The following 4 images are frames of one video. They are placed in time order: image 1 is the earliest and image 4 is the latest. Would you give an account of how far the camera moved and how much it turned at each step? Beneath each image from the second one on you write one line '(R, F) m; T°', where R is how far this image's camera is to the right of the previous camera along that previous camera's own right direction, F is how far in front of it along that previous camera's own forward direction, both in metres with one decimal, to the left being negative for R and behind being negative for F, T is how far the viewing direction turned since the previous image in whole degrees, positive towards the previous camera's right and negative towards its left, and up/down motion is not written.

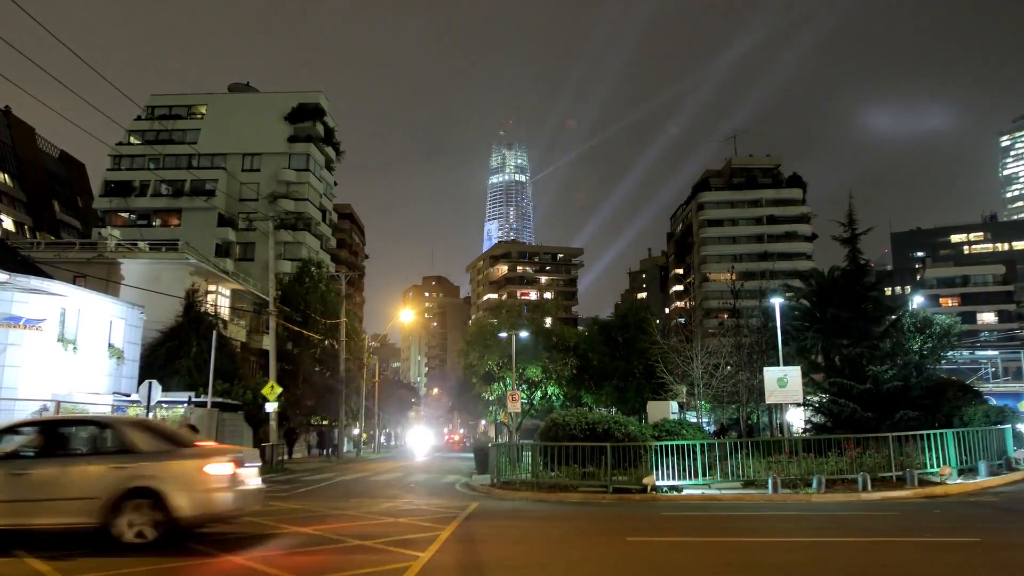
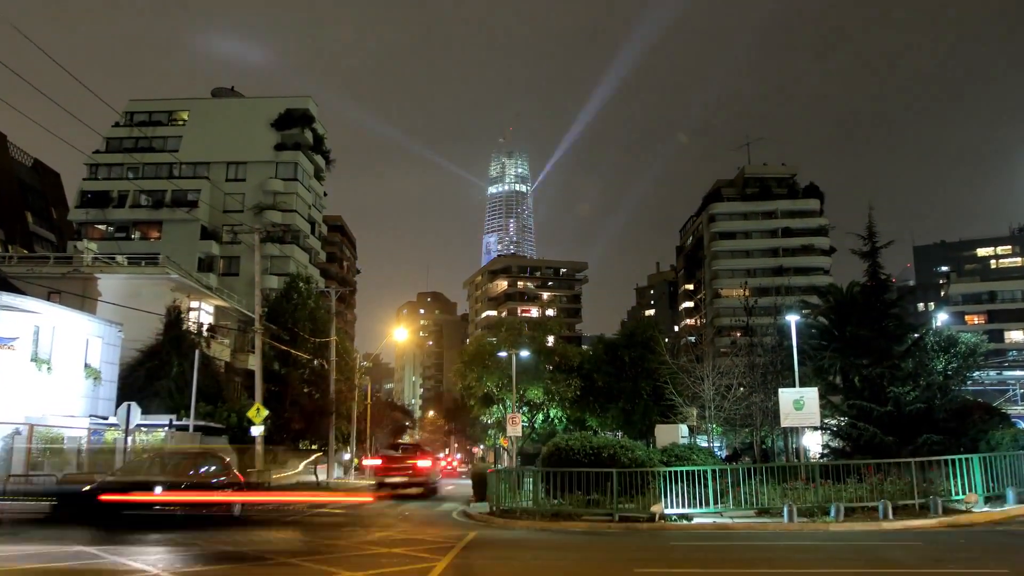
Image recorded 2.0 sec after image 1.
(0.0, +1.7) m; 0°
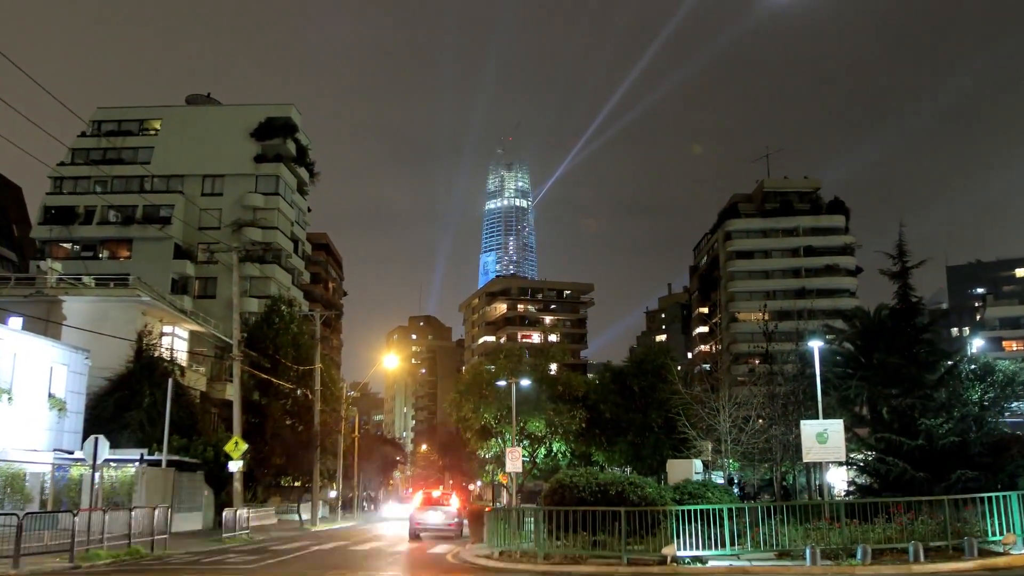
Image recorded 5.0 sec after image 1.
(0.0, +2.2) m; 0°
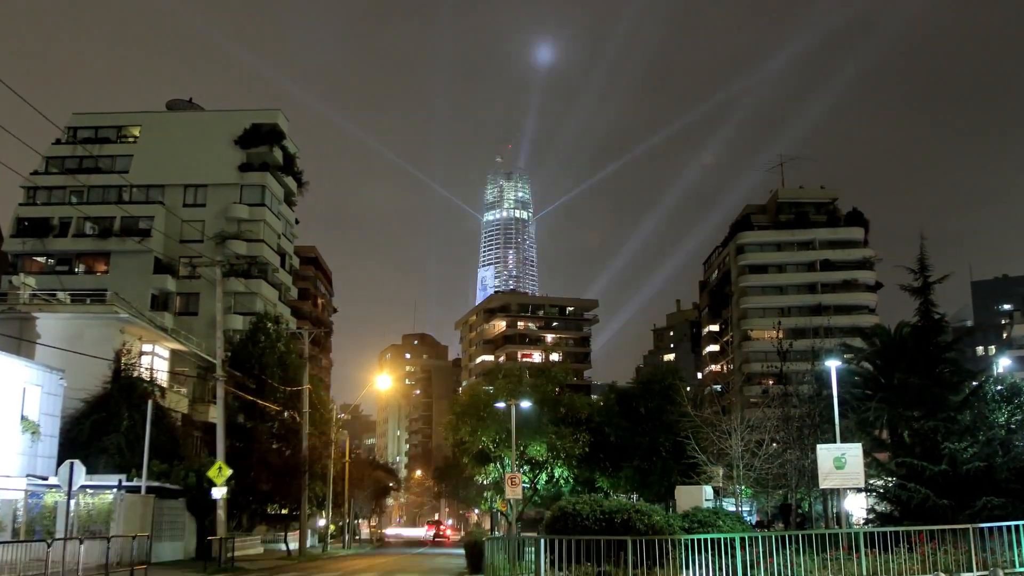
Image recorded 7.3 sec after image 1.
(0.0, +1.4) m; 0°
